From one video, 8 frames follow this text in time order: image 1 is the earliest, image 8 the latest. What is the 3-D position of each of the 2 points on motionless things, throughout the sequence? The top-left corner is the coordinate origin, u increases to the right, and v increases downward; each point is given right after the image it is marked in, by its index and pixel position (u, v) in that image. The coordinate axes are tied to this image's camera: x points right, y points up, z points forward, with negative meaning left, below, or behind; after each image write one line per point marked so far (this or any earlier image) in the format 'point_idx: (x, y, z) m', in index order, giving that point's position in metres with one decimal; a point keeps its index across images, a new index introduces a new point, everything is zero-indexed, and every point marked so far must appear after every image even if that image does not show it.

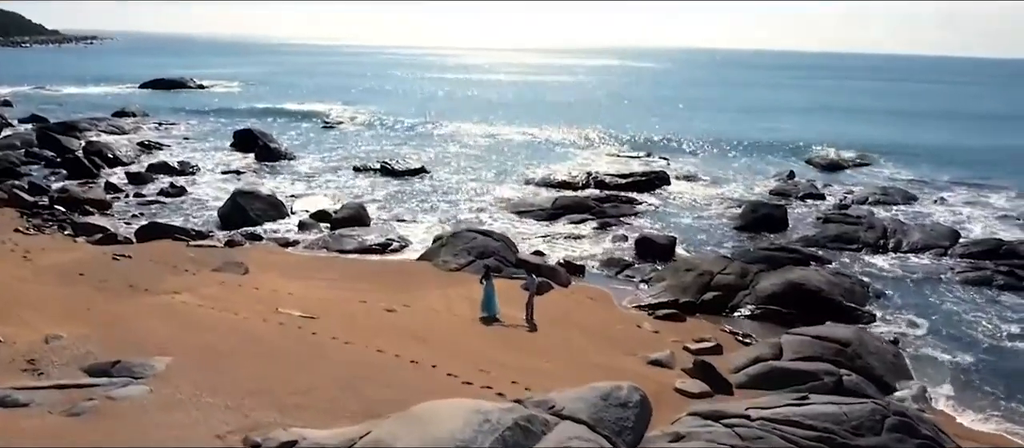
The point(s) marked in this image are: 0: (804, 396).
0: (+3.9, -2.2, +10.7) m
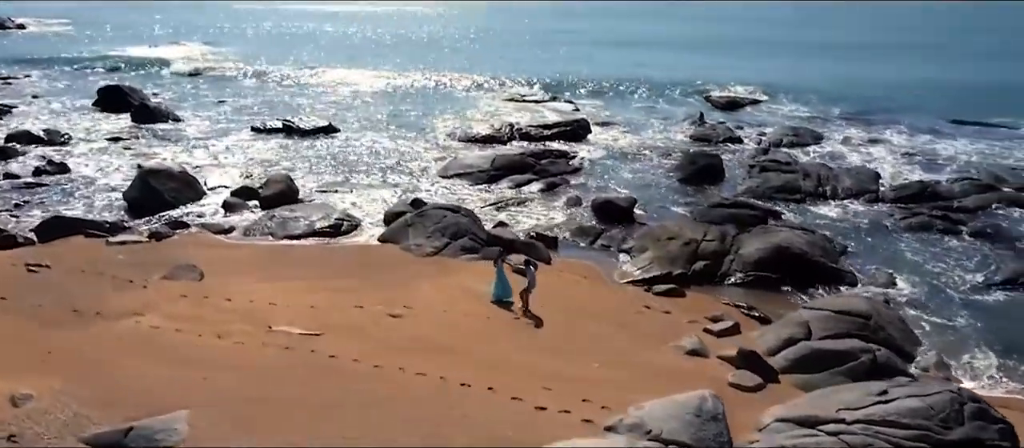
0: (+4.9, -2.1, +10.6) m
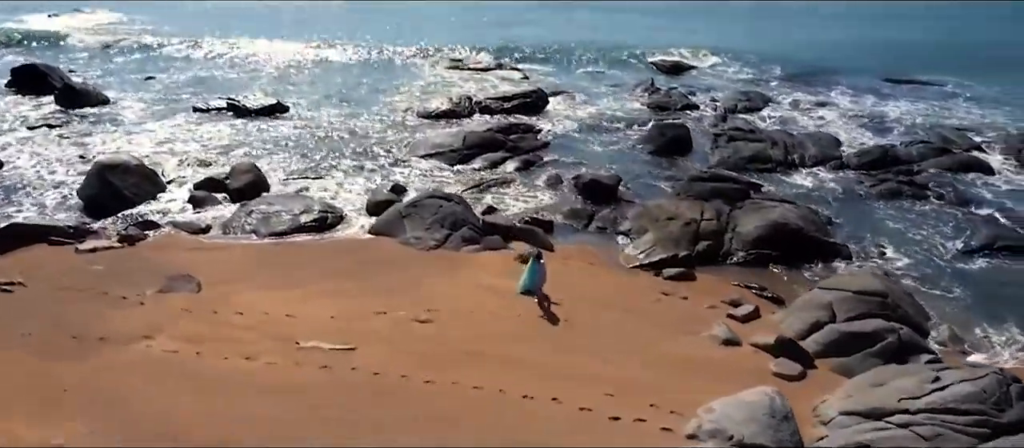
0: (+5.7, -2.0, +10.9) m
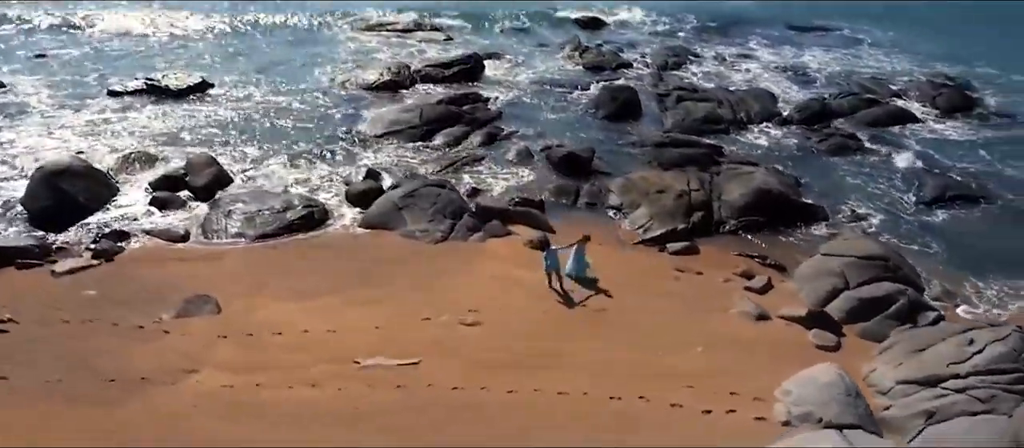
0: (+6.7, -1.6, +11.9) m
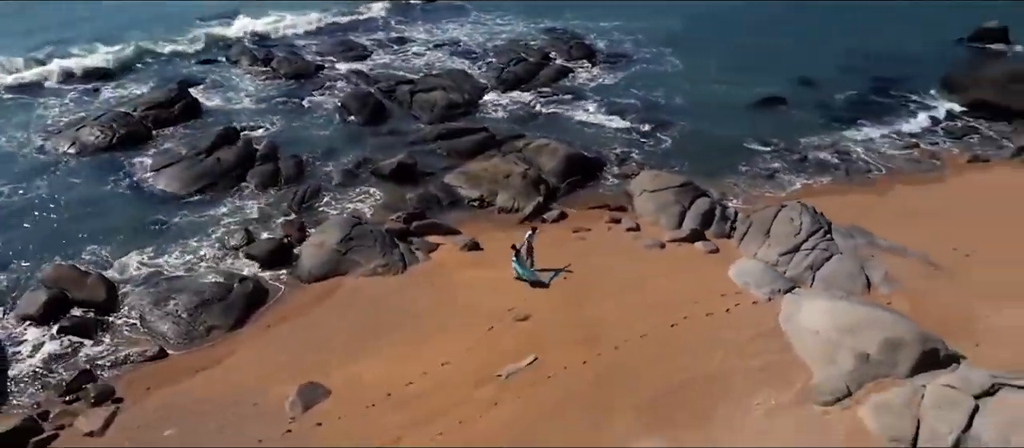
0: (+6.6, +0.2, +19.2) m
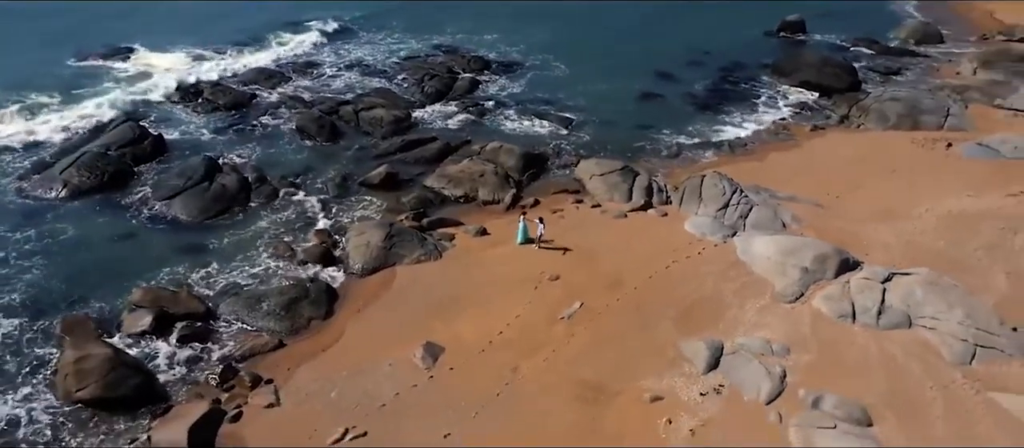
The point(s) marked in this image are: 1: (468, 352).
0: (+6.3, +1.3, +25.4) m
1: (-1.0, -2.9, +17.8) m
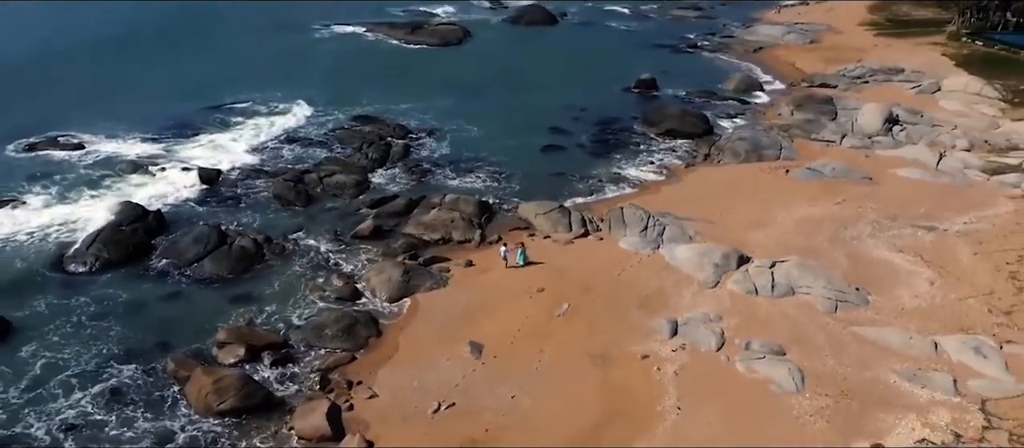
0: (+4.9, +0.5, +33.4) m
1: (-0.3, -3.7, +24.3) m
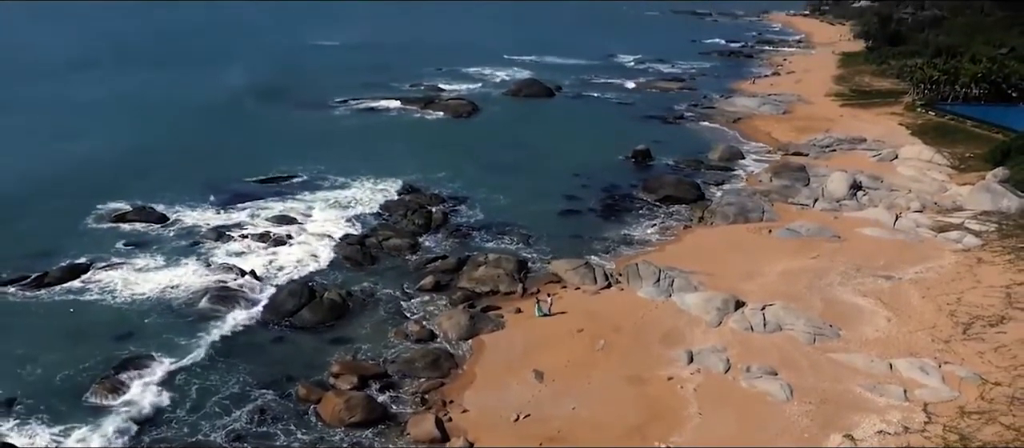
0: (+6.7, -2.1, +40.6) m
1: (+1.7, -5.7, +31.1) m
